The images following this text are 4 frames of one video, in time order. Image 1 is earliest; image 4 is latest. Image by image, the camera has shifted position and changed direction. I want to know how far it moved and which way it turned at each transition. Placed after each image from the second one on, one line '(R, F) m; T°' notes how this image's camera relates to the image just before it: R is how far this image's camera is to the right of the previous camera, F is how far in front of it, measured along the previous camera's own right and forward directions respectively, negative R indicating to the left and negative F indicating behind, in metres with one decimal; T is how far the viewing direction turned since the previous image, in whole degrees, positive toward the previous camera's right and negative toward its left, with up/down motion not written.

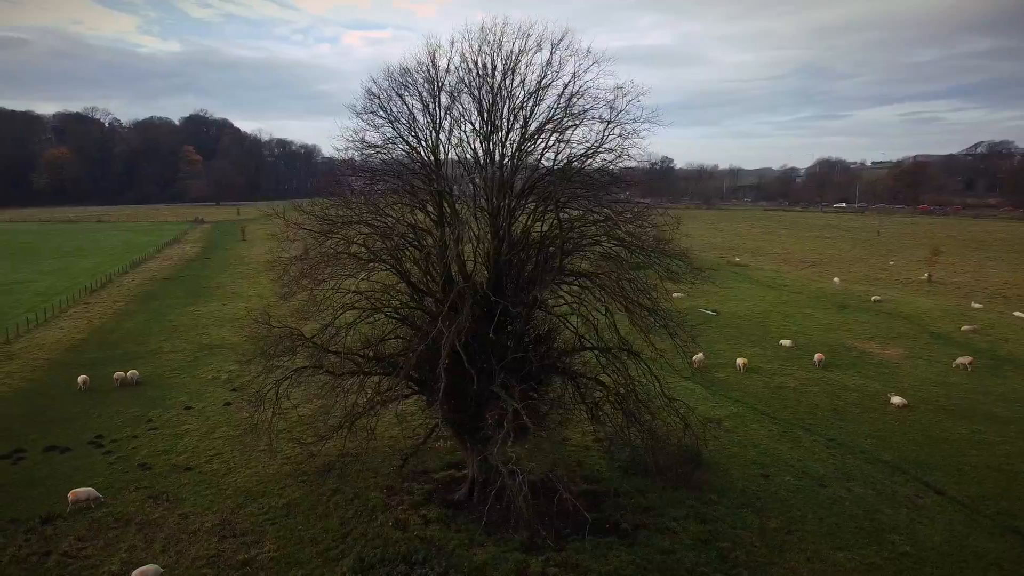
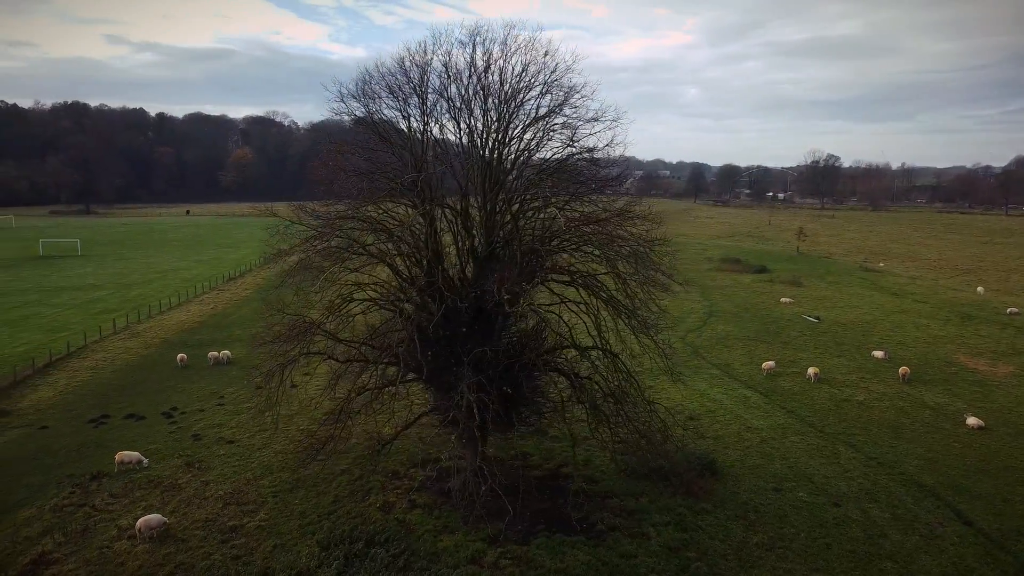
(+3.4, +0.1) m; -11°
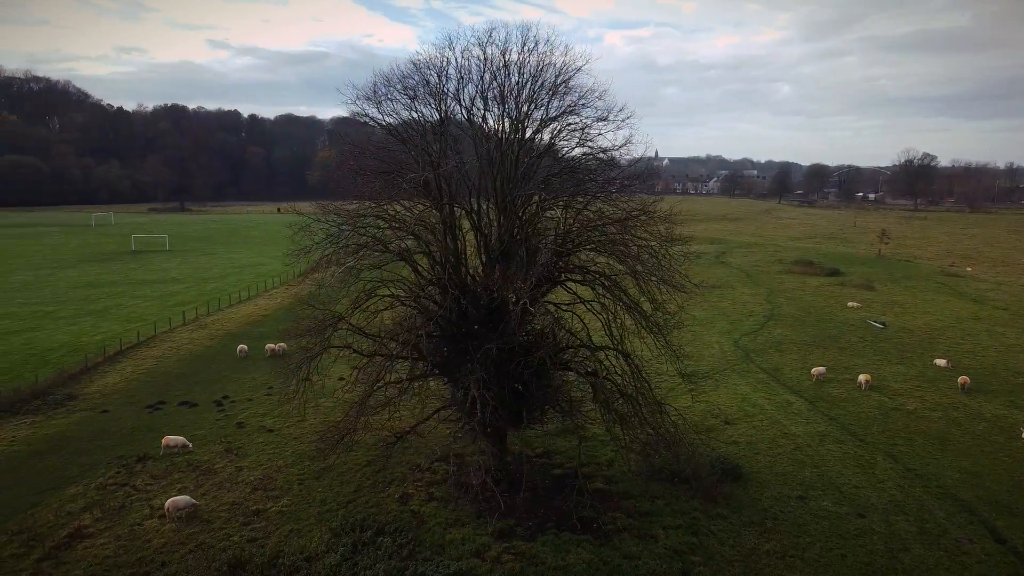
(+1.3, -0.1) m; -6°
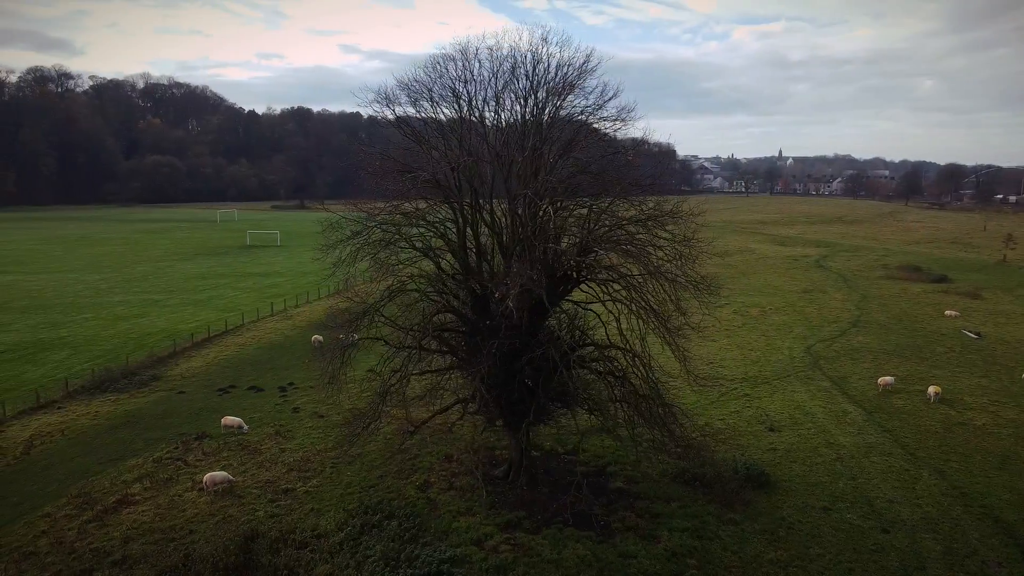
(+2.0, -0.2) m; -8°
